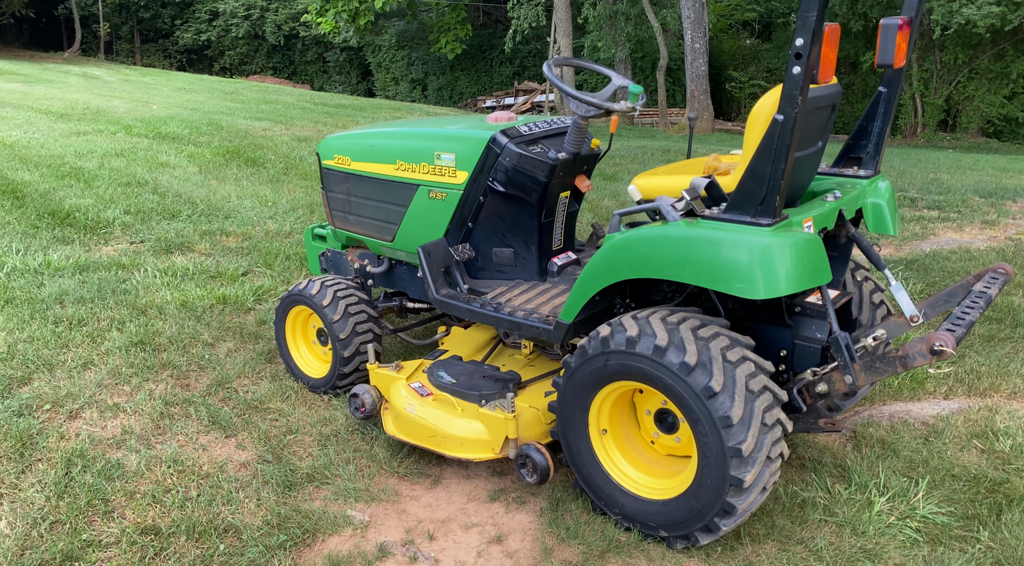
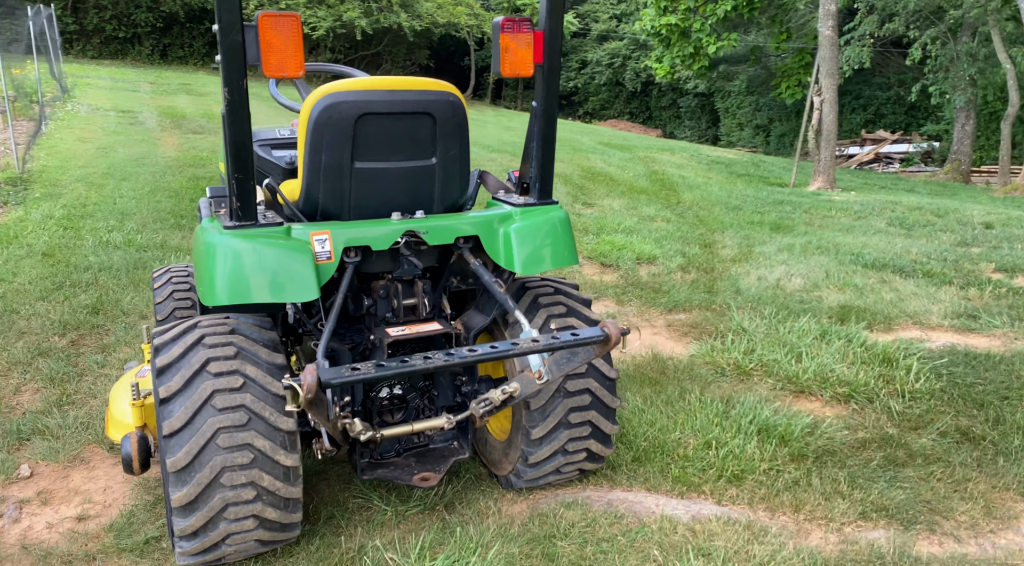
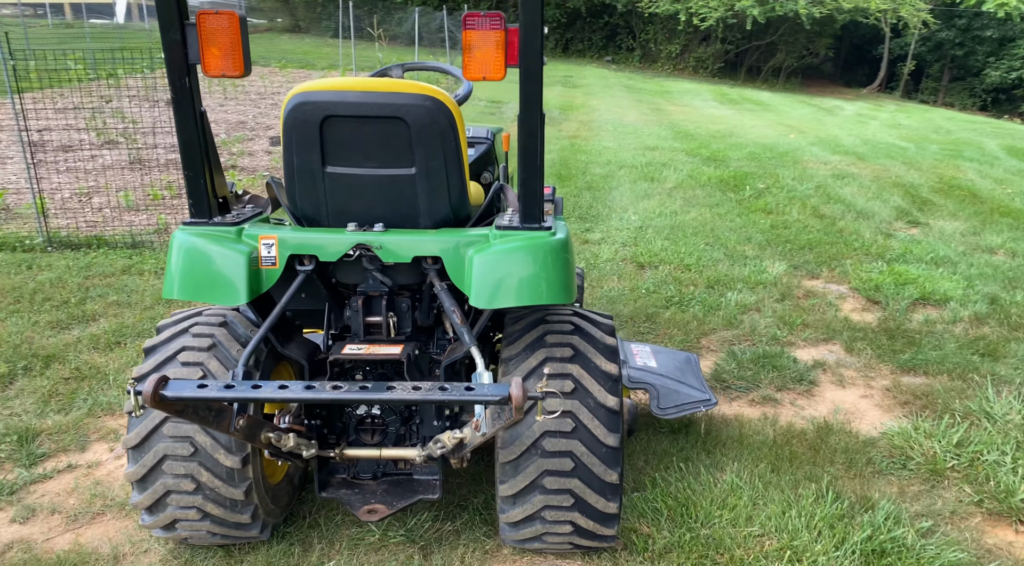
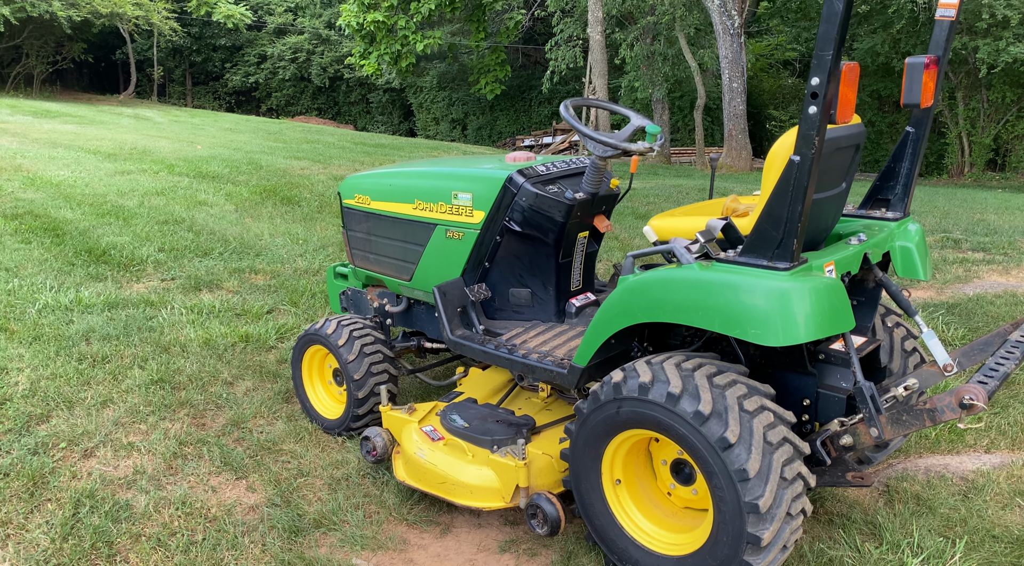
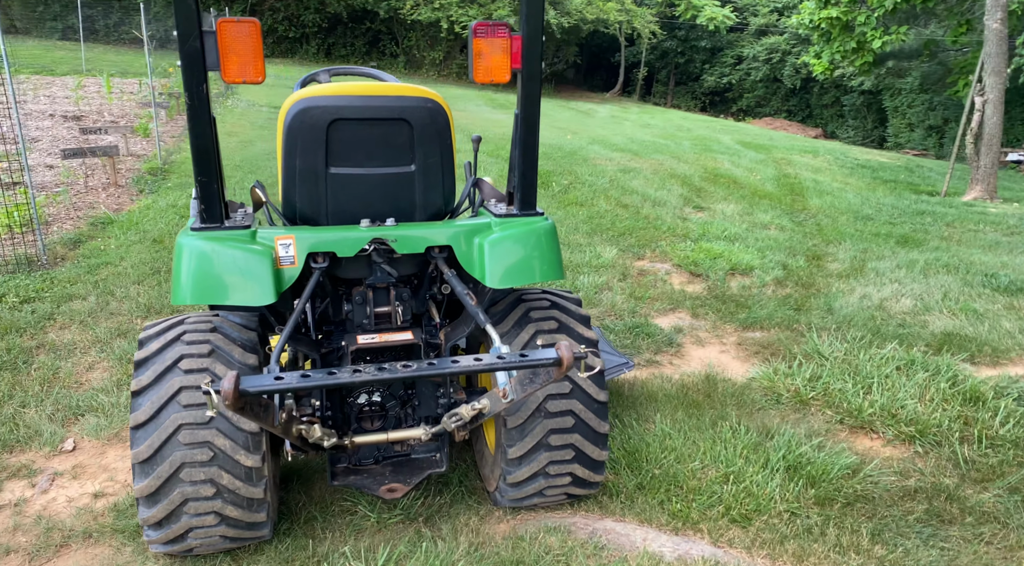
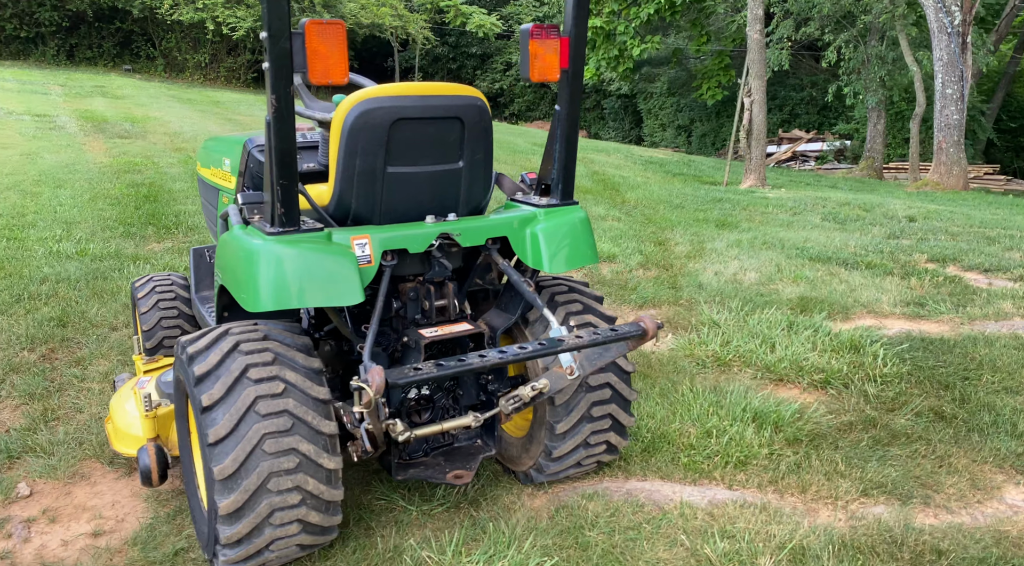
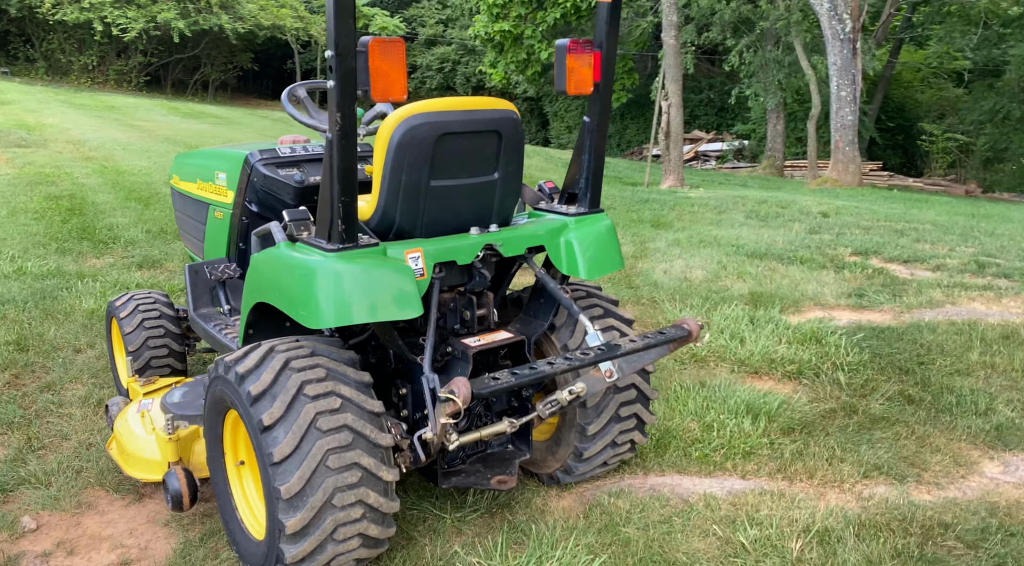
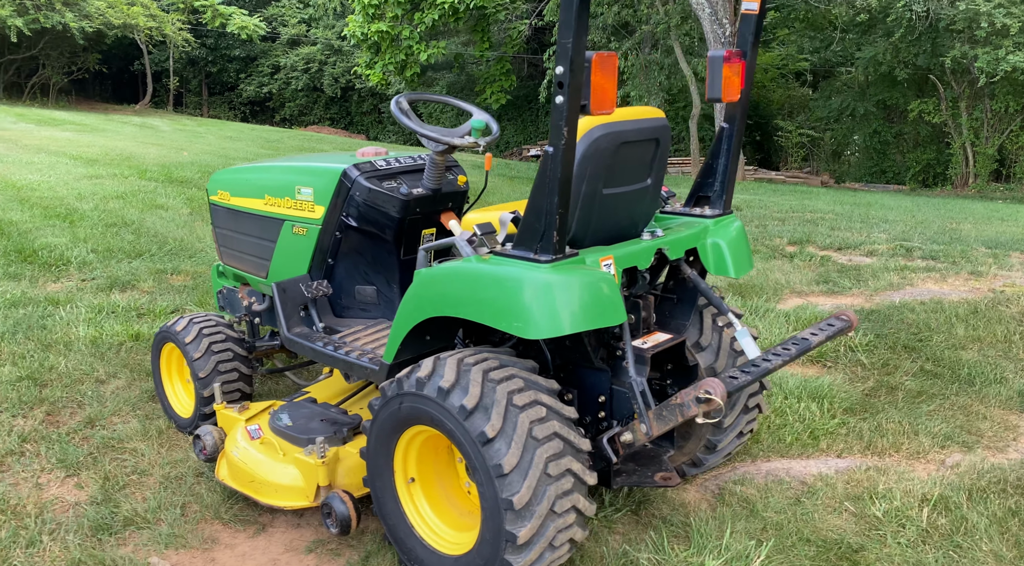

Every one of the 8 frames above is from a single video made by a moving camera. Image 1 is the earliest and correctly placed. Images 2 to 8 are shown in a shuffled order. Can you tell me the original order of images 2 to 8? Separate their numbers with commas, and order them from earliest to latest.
4, 8, 7, 6, 2, 5, 3
